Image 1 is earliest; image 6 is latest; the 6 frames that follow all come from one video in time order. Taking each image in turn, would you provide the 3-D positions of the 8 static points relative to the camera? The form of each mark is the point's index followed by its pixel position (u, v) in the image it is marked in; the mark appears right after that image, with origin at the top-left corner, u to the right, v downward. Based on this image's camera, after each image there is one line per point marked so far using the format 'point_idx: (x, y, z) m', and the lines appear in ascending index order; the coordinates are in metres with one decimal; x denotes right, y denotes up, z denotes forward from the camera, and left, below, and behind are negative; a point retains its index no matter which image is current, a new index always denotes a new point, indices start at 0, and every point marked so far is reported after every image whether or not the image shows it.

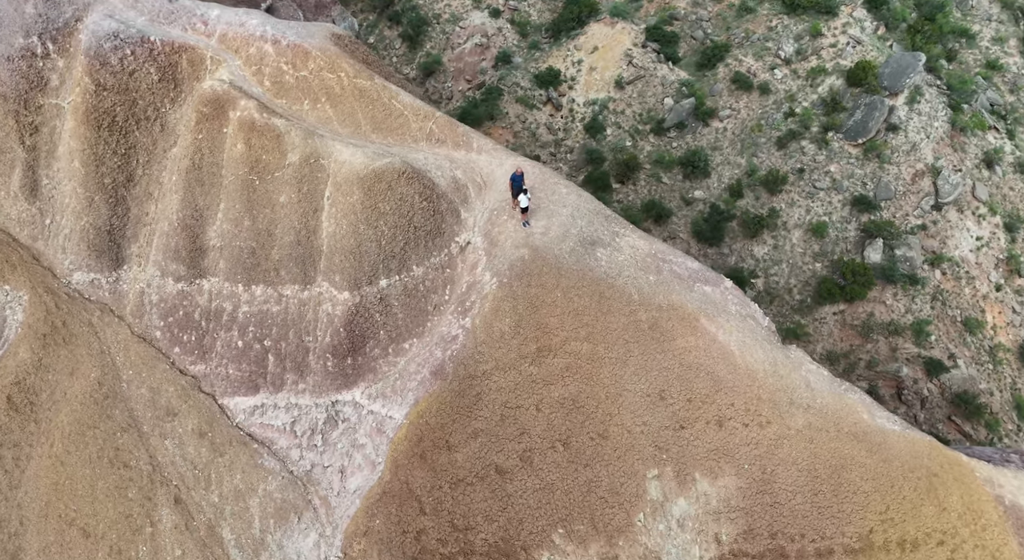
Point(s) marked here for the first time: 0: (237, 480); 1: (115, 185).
0: (-7.2, -5.2, +16.0) m
1: (-11.1, +2.7, +17.3) m
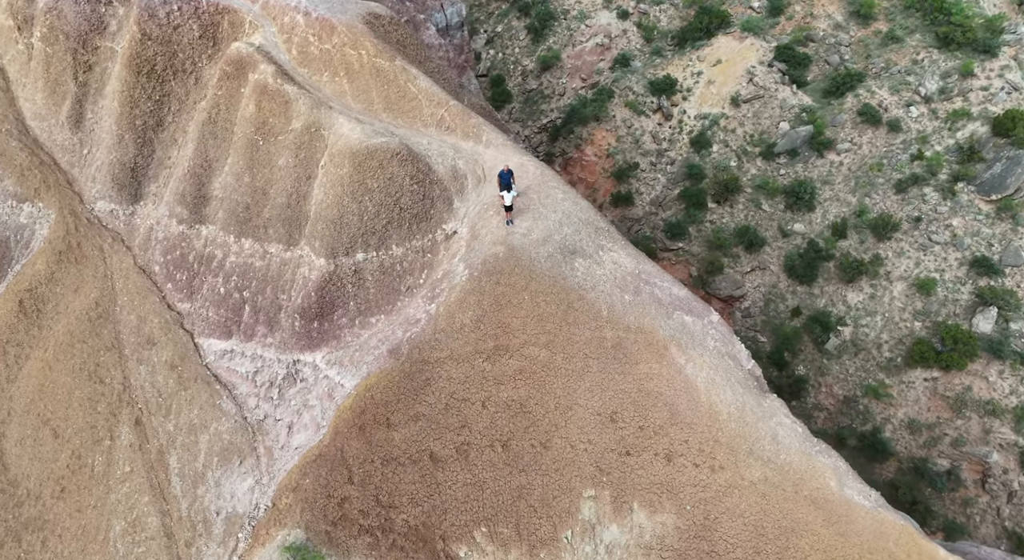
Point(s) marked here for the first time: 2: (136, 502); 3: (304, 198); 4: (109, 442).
0: (-8.9, -3.7, +17.2) m
1: (-11.2, +4.7, +18.9) m
2: (-9.9, -5.9, +16.3) m
3: (-6.0, +2.3, +17.7) m
4: (-10.9, -4.4, +16.7) m
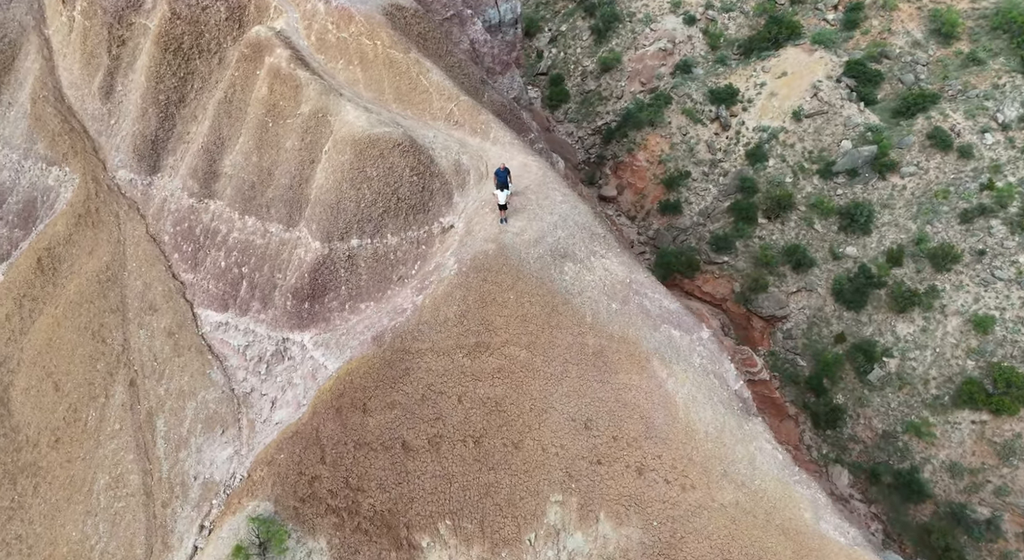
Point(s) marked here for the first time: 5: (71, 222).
0: (-9.5, -2.9, +17.9) m
1: (-10.9, +5.6, +19.7) m
2: (-10.7, -4.9, +17.1) m
3: (-6.0, +2.9, +18.1) m
4: (-11.6, -3.4, +17.5) m
5: (-13.8, +1.8, +19.3) m
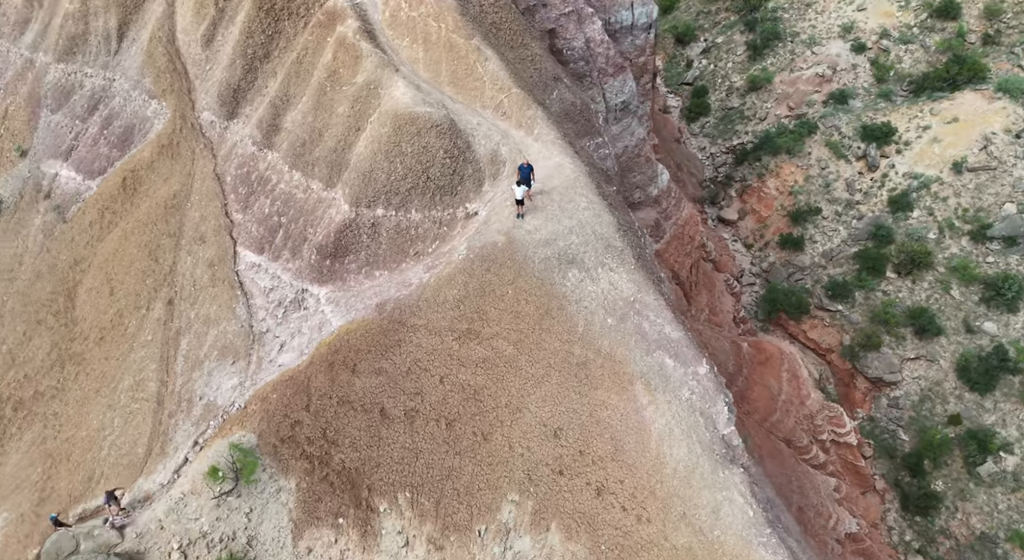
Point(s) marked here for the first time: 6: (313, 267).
0: (-9.5, -0.9, +19.6) m
1: (-8.9, +7.7, +21.4) m
2: (-11.2, -2.7, +19.1) m
3: (-5.0, +4.1, +19.1) m
4: (-11.7, -1.0, +19.7) m
5: (-12.5, +4.5, +21.7) m
6: (-6.2, +0.4, +19.3) m
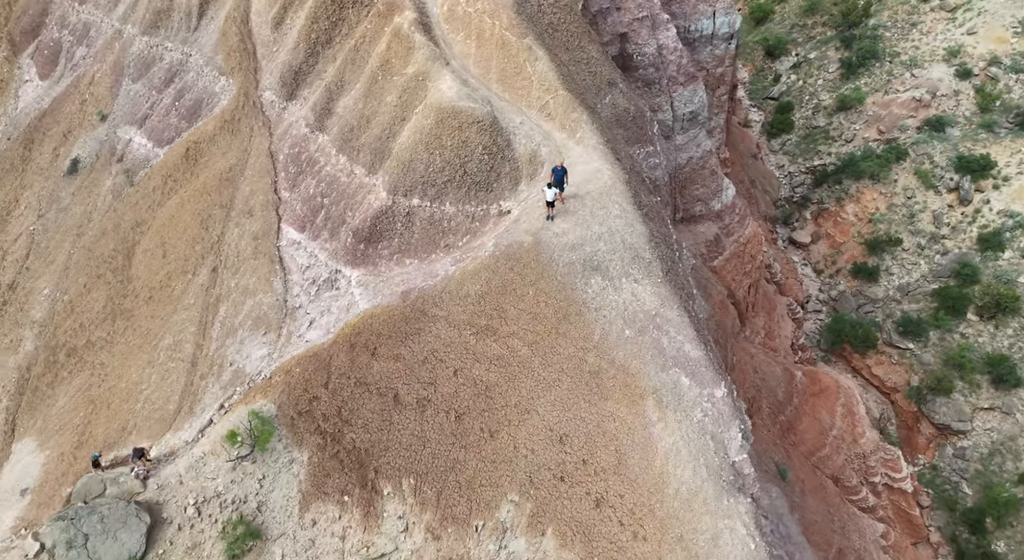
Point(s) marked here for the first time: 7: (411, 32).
0: (-8.6, 0.0, +20.5) m
1: (-7.0, +8.5, +22.2) m
2: (-10.6, -1.6, +20.2) m
3: (-3.7, +4.5, +19.5) m
4: (-10.8, +0.2, +20.8) m
5: (-10.9, +5.7, +22.8) m
6: (-5.2, +1.0, +19.9) m
7: (-3.2, +7.8, +19.6) m
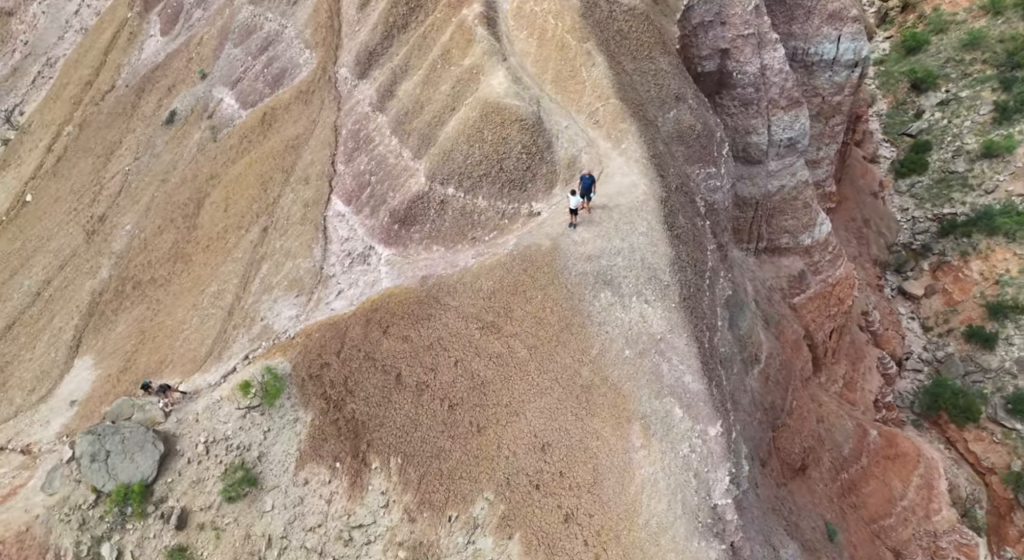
0: (-7.6, +1.2, +21.7) m
1: (-4.5, +9.4, +23.0) m
2: (-9.8, 0.0, +21.7) m
3: (-2.3, +5.0, +19.9) m
4: (-9.7, +1.8, +22.3) m
5: (-8.6, +7.2, +24.2) m
6: (-4.2, +1.7, +20.5) m
7: (-1.2, +8.2, +19.9) m
